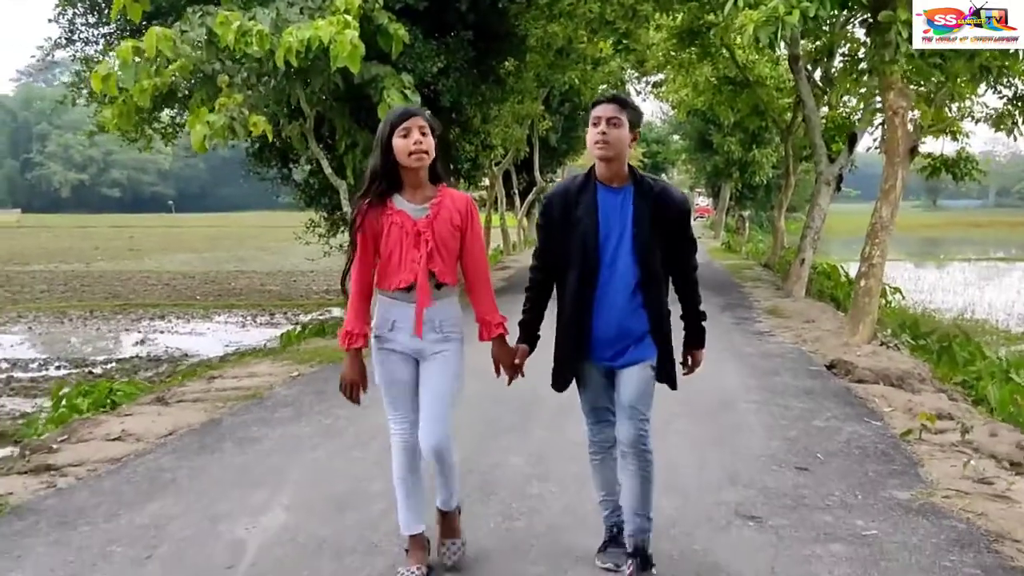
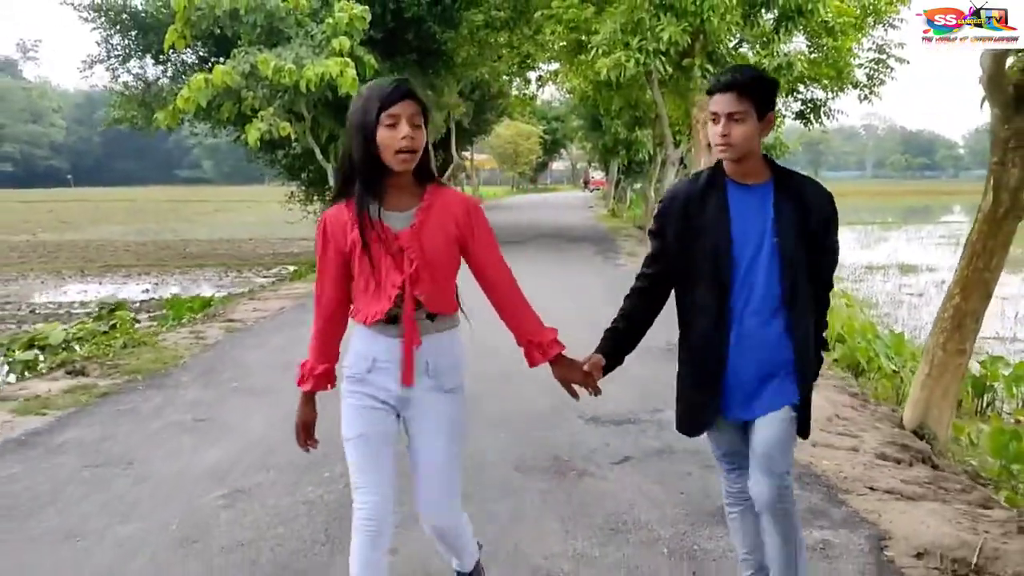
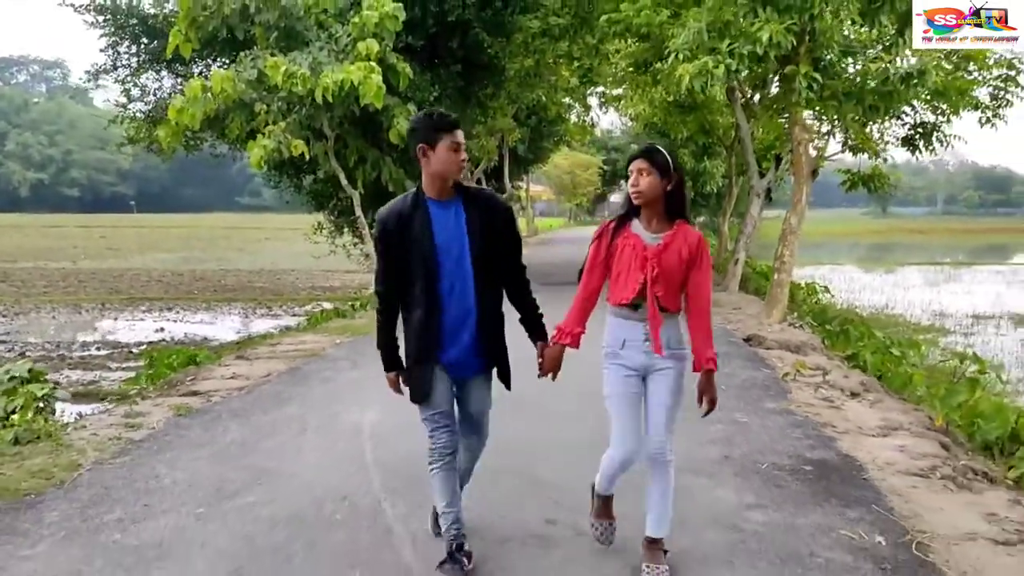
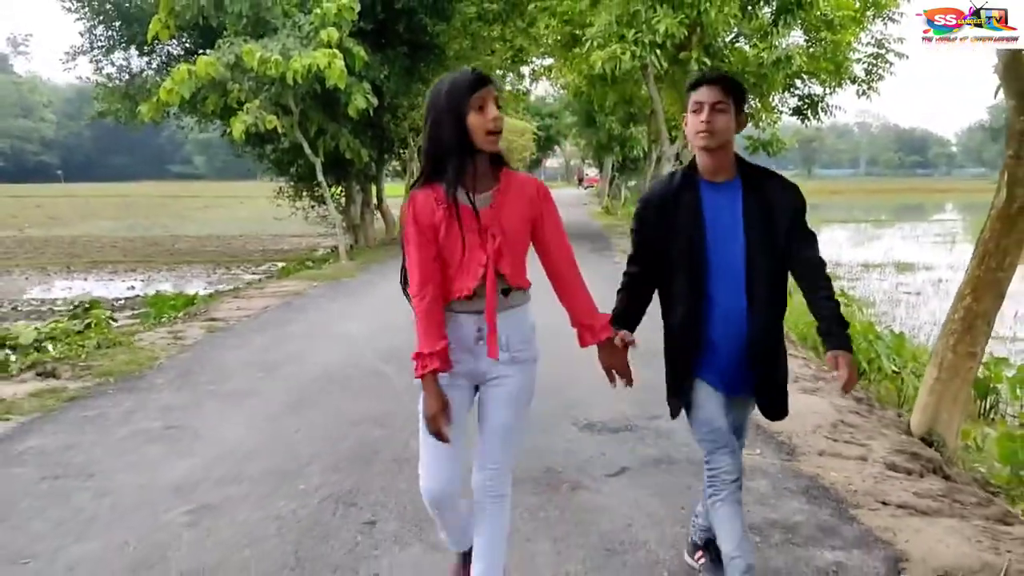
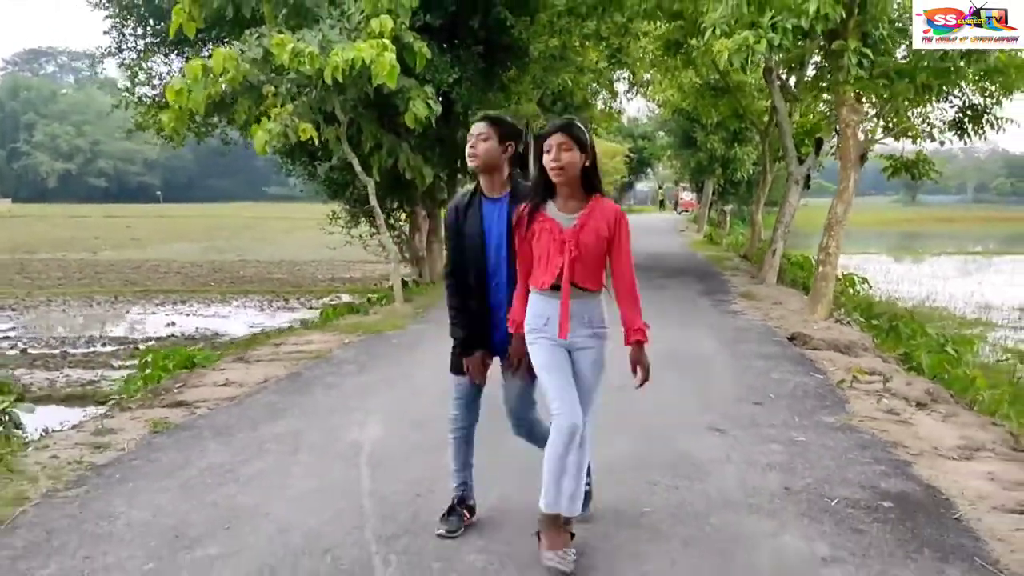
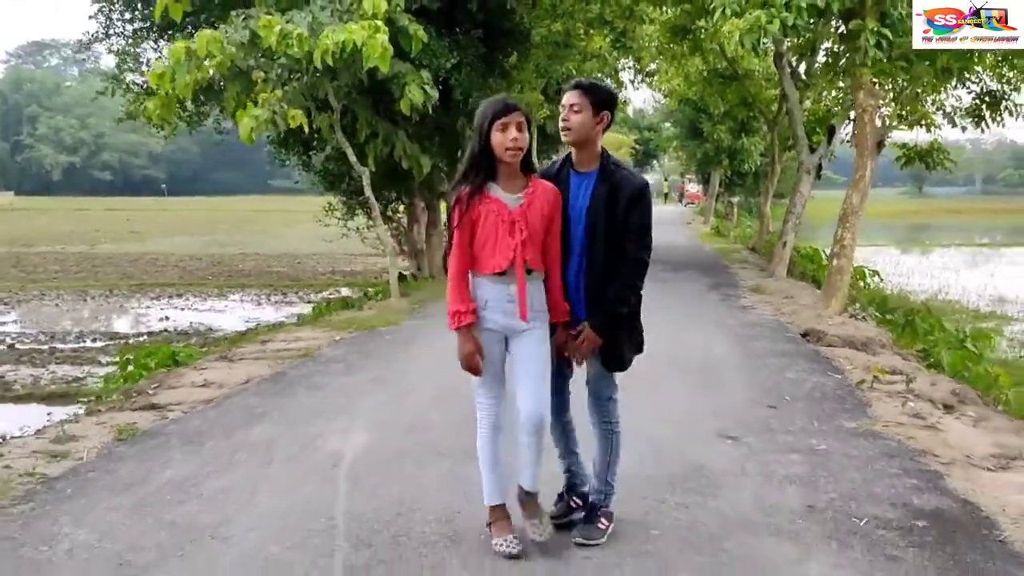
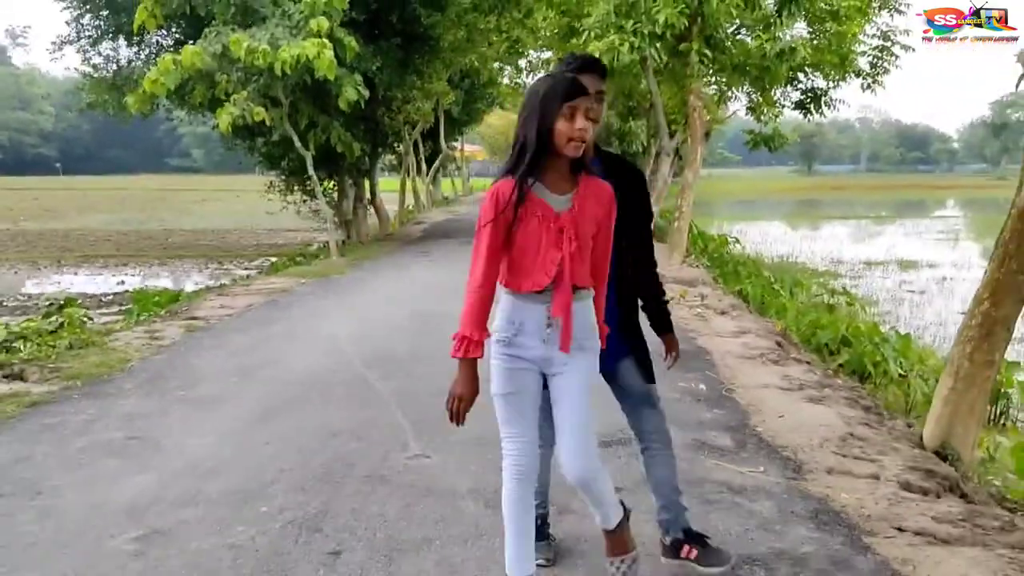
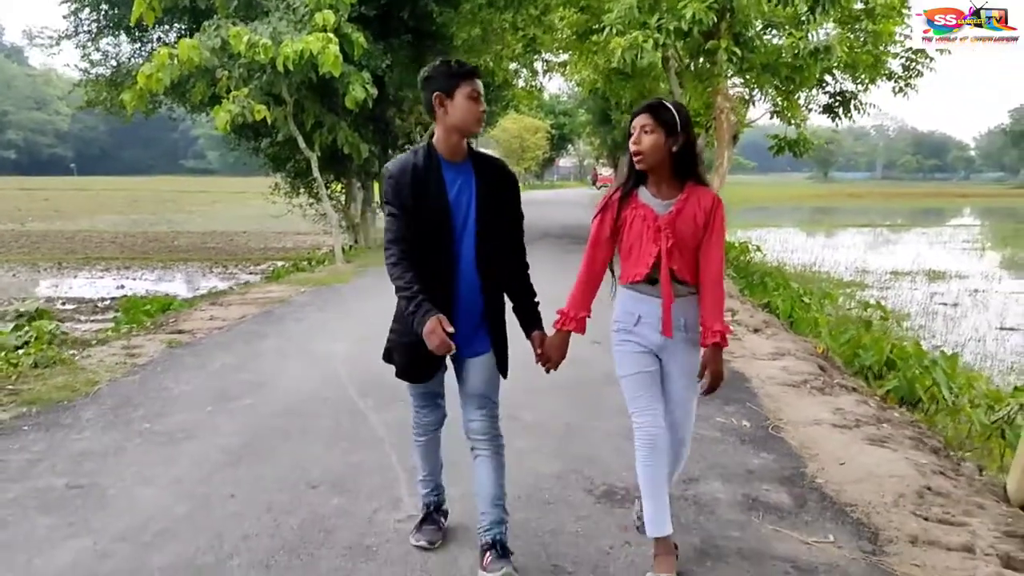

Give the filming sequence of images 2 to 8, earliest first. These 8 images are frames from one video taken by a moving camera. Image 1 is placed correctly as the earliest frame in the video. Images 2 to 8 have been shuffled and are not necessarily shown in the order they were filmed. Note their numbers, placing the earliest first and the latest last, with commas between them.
6, 5, 3, 8, 7, 4, 2
